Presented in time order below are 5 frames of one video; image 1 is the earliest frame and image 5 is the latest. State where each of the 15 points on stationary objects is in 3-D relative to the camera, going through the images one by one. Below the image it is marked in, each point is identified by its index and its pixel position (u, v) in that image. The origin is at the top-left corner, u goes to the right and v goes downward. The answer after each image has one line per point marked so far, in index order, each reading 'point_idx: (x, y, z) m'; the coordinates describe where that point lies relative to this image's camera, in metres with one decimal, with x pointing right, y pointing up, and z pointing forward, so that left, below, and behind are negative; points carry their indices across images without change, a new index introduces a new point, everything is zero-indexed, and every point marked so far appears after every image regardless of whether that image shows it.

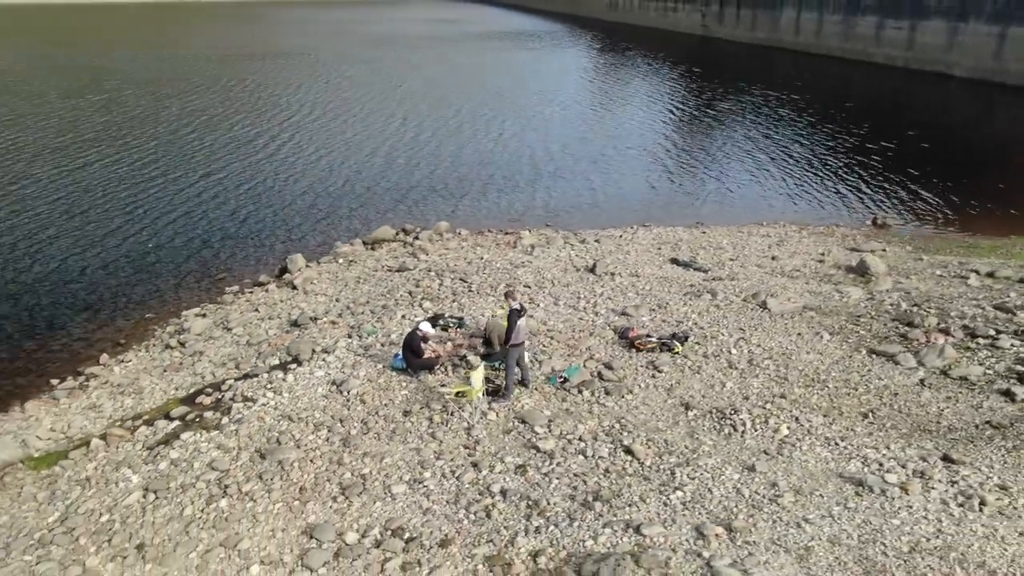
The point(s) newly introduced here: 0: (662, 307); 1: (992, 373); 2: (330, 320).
0: (+3.1, -0.4, +16.1) m
1: (+8.3, -1.5, +13.4) m
2: (-3.8, -0.7, +16.1) m
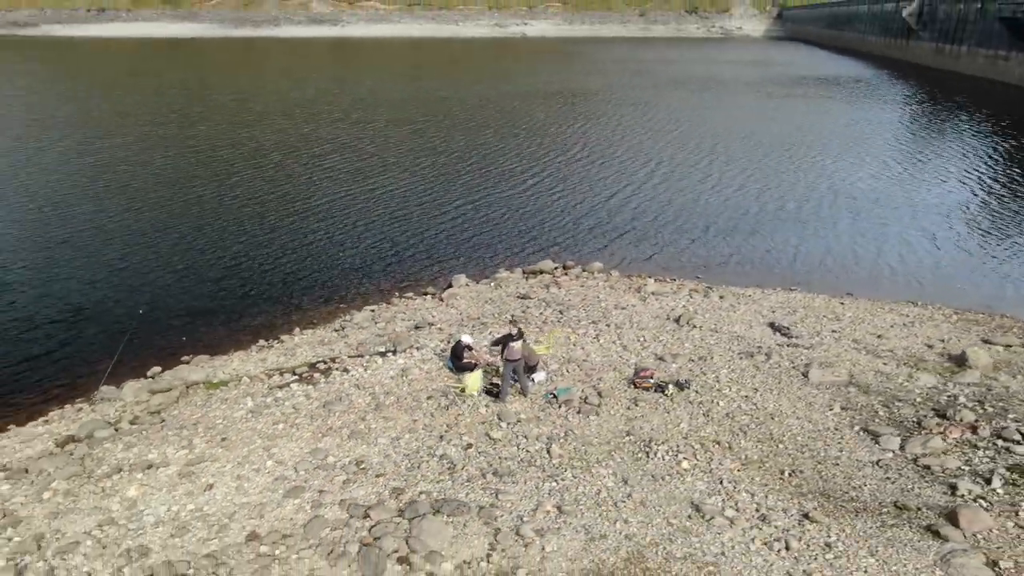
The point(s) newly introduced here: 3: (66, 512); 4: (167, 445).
0: (+4.5, -1.7, +18.3) m
1: (+8.1, -3.2, +13.8) m
2: (-1.9, -1.1, +20.8) m
3: (-6.8, -3.4, +11.7) m
4: (-6.3, -2.8, +14.0) m
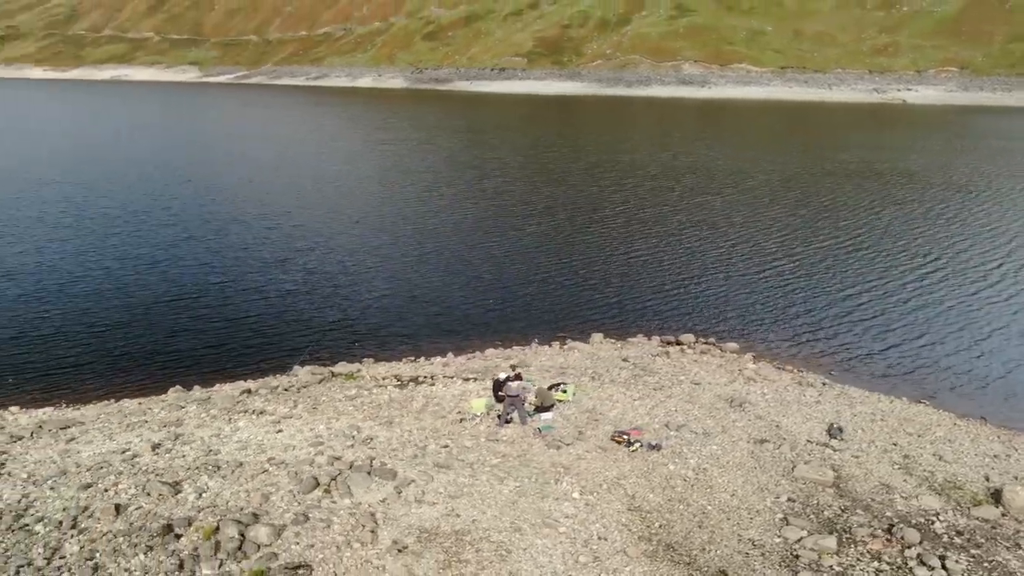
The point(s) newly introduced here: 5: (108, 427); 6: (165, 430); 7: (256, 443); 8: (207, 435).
0: (+5.3, -4.0, +20.9) m
1: (+6.4, -5.5, +15.2) m
2: (+0.7, -2.7, +25.8) m
3: (-7.9, -3.5, +19.7) m
4: (-6.4, -3.2, +21.5) m
5: (-10.4, -3.6, +19.8) m
6: (-8.7, -3.5, +19.3) m
7: (-6.1, -3.7, +18.4) m
8: (-7.5, -3.6, +19.0) m
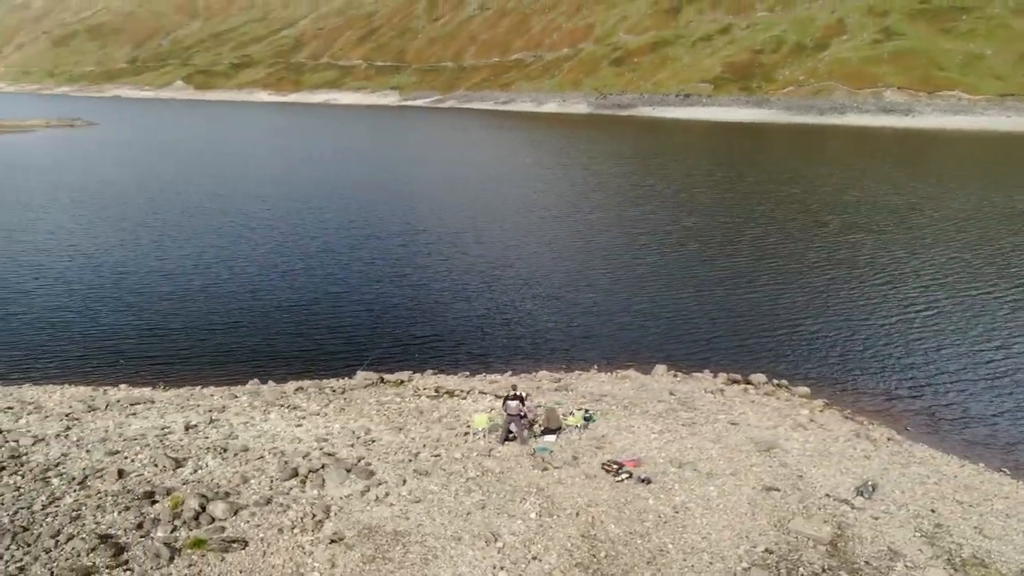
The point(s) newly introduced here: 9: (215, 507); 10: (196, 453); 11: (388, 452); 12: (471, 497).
0: (+5.2, -4.9, +20.3) m
1: (+4.9, -6.3, +14.5) m
2: (+1.9, -3.6, +26.2) m
3: (-7.8, -3.6, +22.2) m
4: (-5.9, -3.5, +23.6) m
5: (-10.3, -3.5, +22.8) m
6: (-8.7, -3.6, +21.9) m
7: (-6.4, -3.9, +20.5) m
8: (-7.6, -3.7, +21.4) m
9: (-5.9, -4.4, +15.4) m
10: (-7.6, -4.0, +18.6) m
11: (-3.1, -4.2, +19.6) m
12: (-0.9, -4.8, +17.5) m
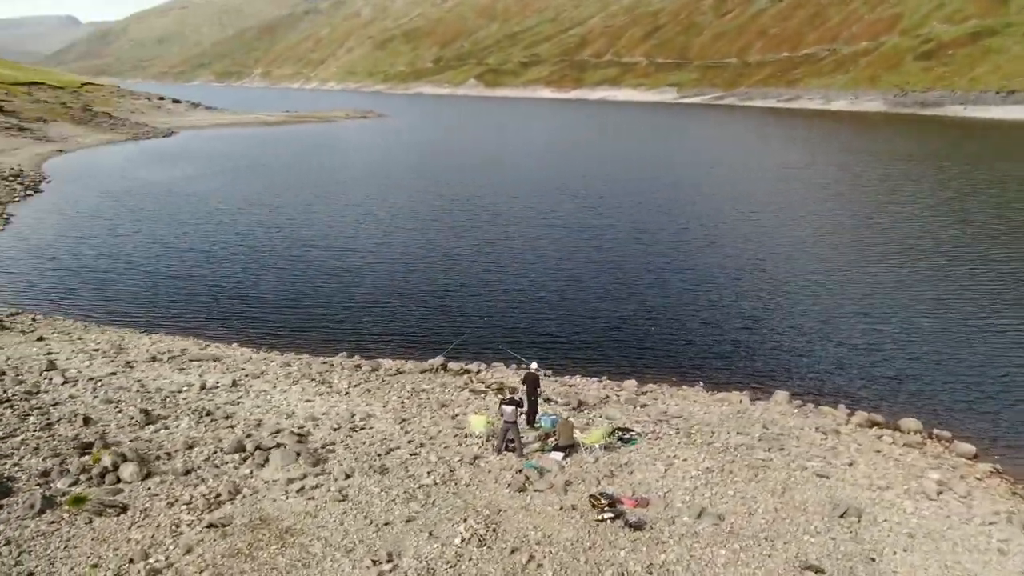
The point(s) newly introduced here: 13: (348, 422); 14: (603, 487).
0: (+4.6, -5.1, +15.9) m
1: (+2.2, -6.4, +10.5) m
2: (+3.6, -3.5, +22.5) m
3: (-6.9, -2.7, +22.0) m
4: (-4.7, -2.7, +22.7) m
5: (-9.0, -2.4, +23.4) m
6: (-7.8, -2.6, +22.1) m
7: (-6.1, -3.0, +19.9) m
8: (-7.0, -2.8, +21.2) m
9: (-7.5, -3.5, +15.0) m
10: (-8.0, -3.0, +18.5) m
11: (-3.4, -3.6, +18.0) m
12: (-2.1, -4.4, +15.3) m
13: (-4.0, -3.4, +19.1) m
14: (+2.1, -4.4, +17.1) m
